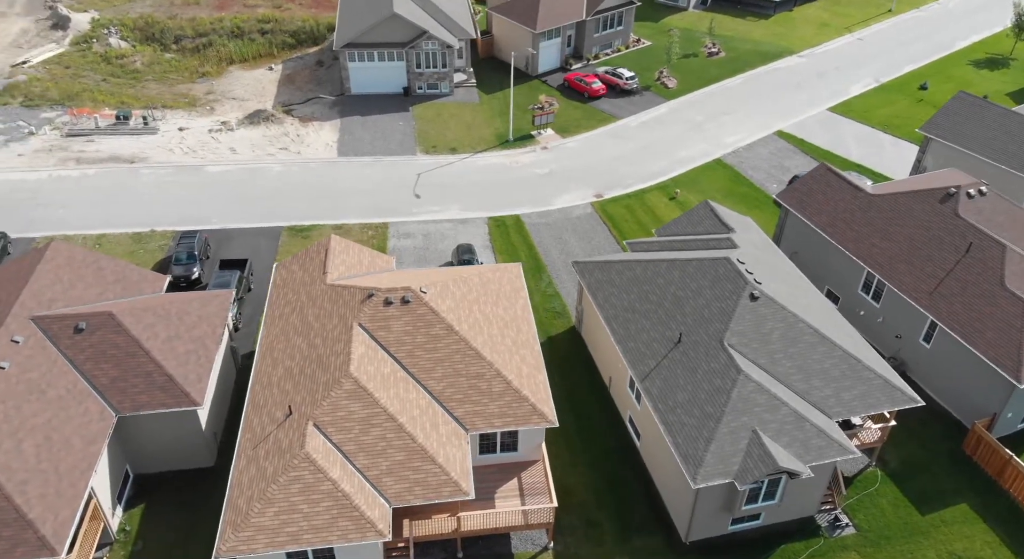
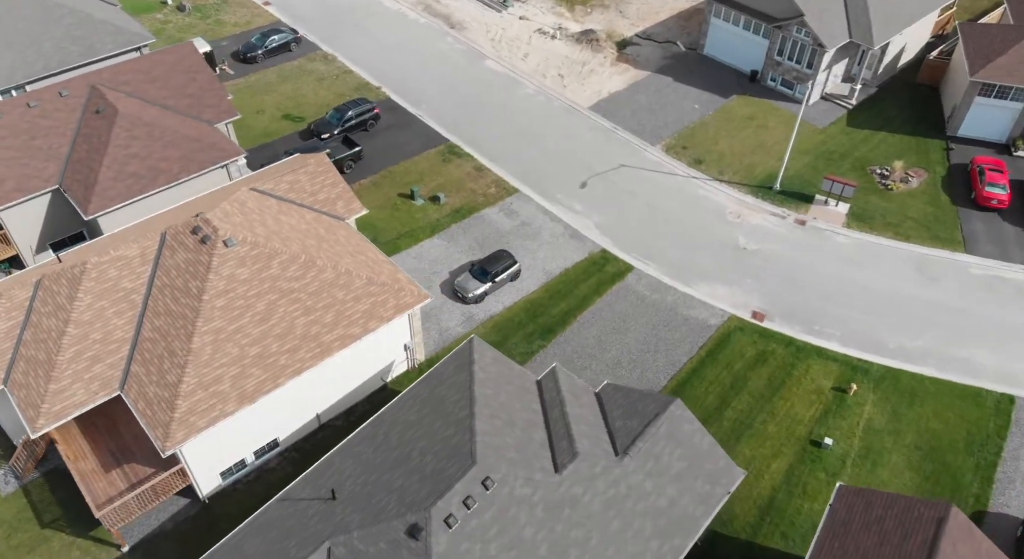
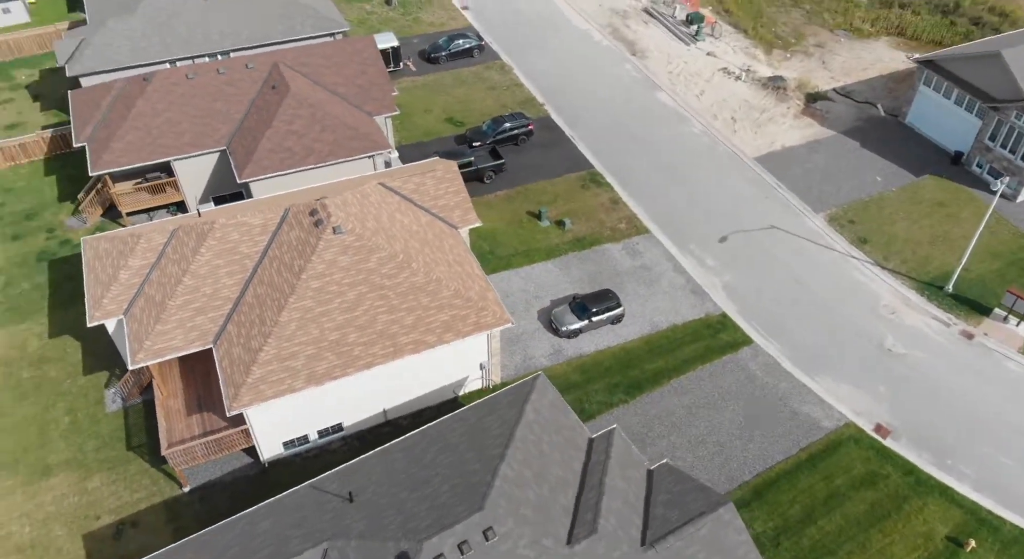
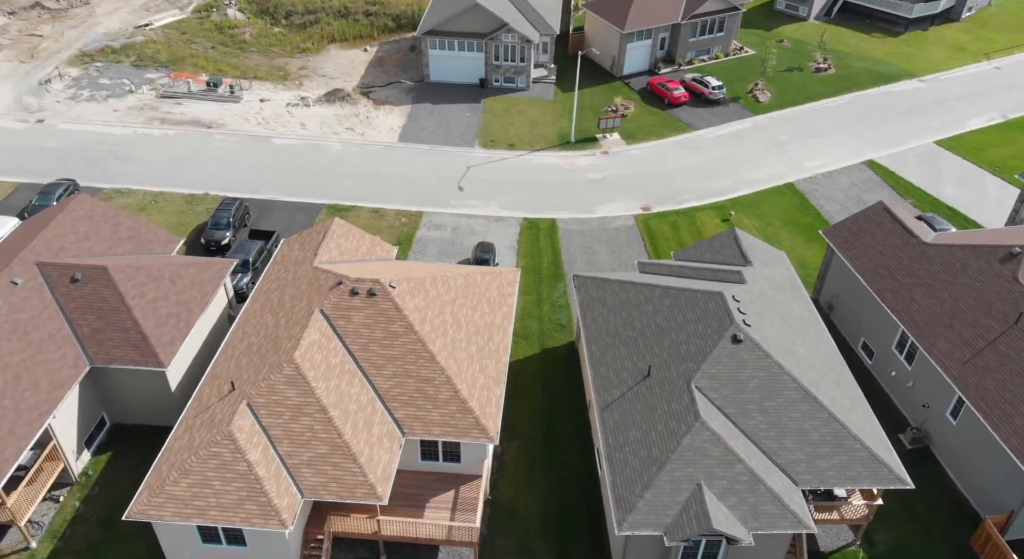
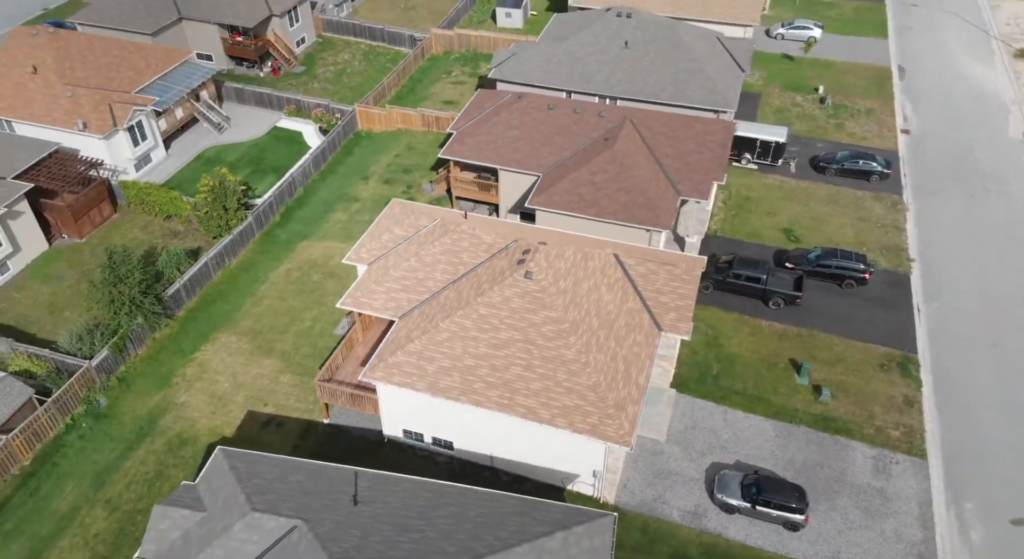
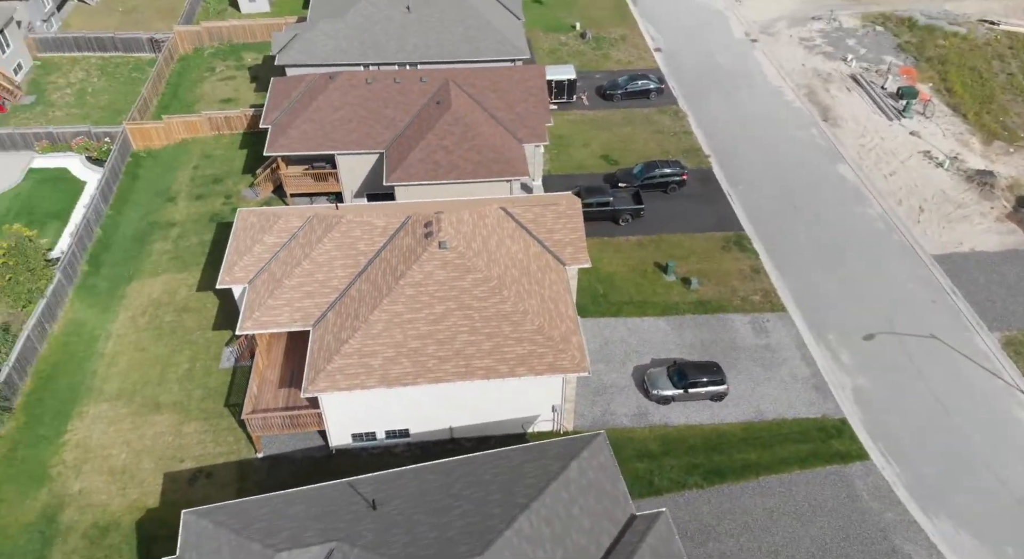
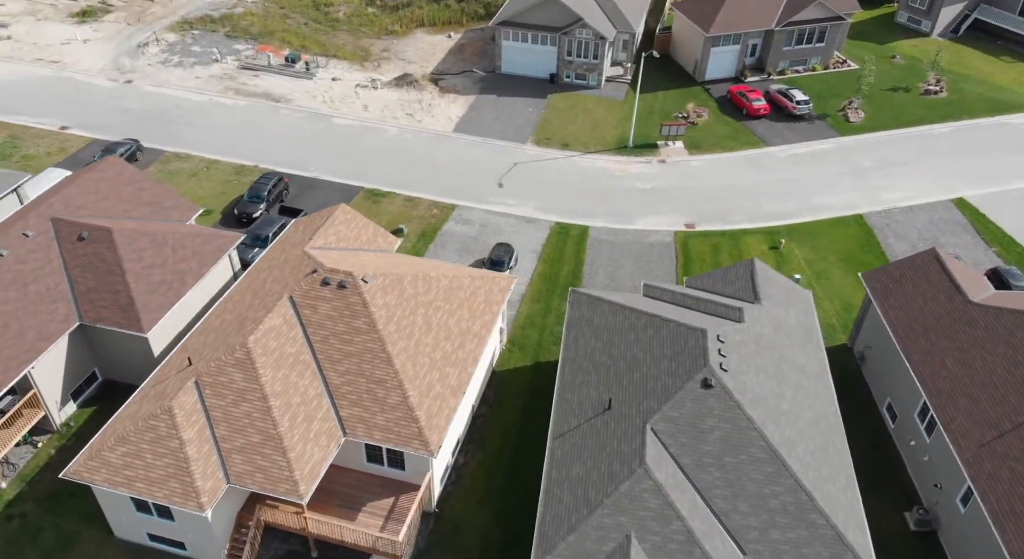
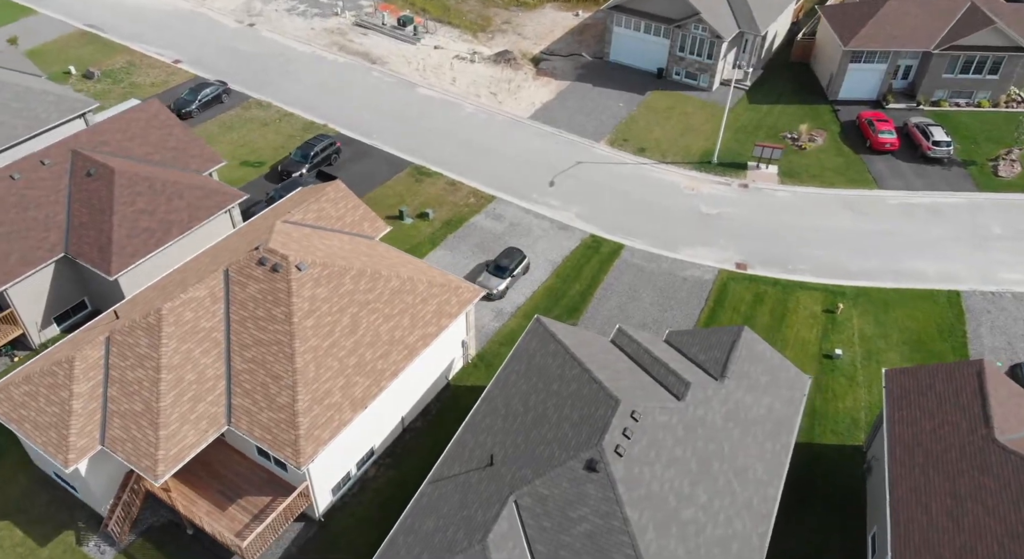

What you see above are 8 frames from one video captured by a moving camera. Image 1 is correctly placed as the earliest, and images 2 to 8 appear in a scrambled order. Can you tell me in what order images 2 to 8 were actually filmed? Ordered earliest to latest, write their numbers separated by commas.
4, 7, 8, 2, 3, 6, 5
